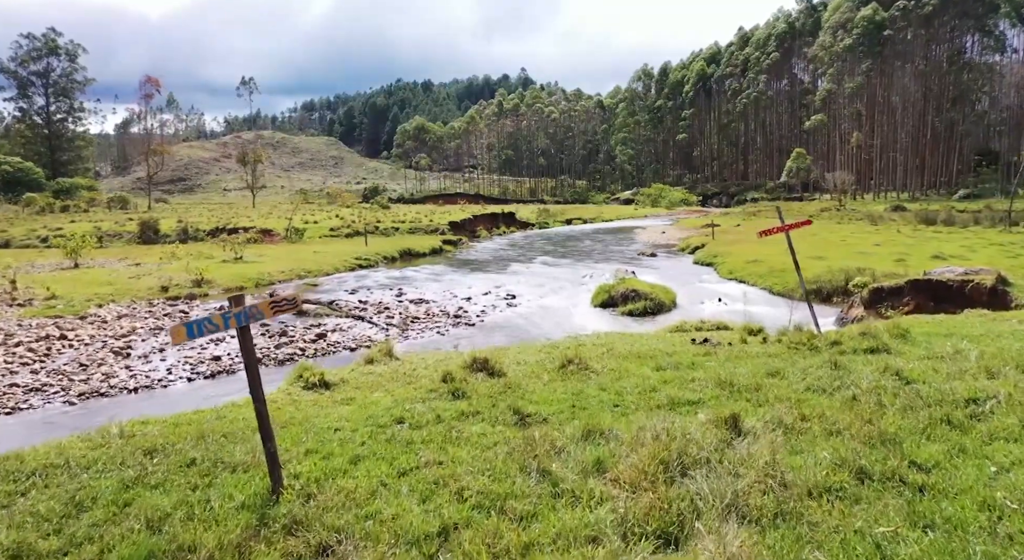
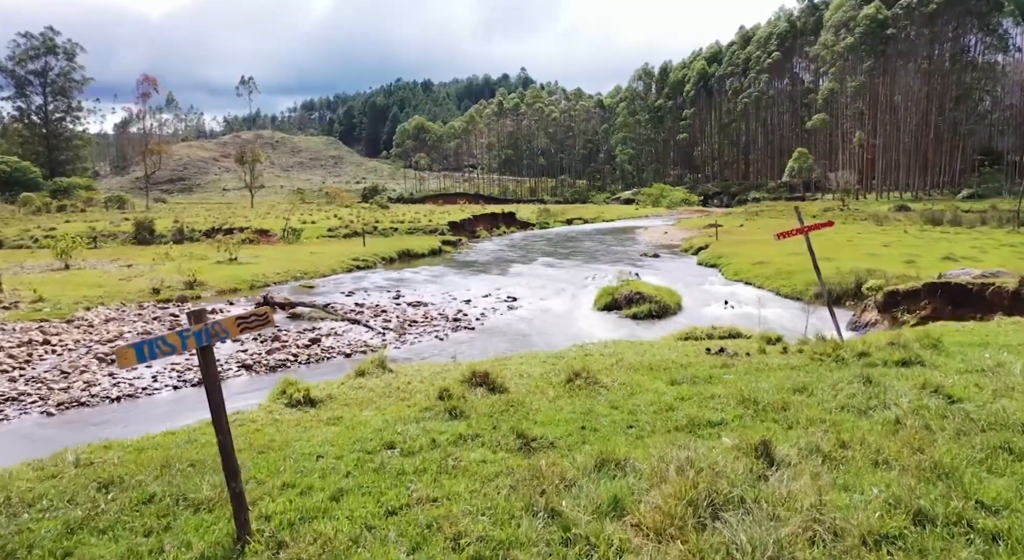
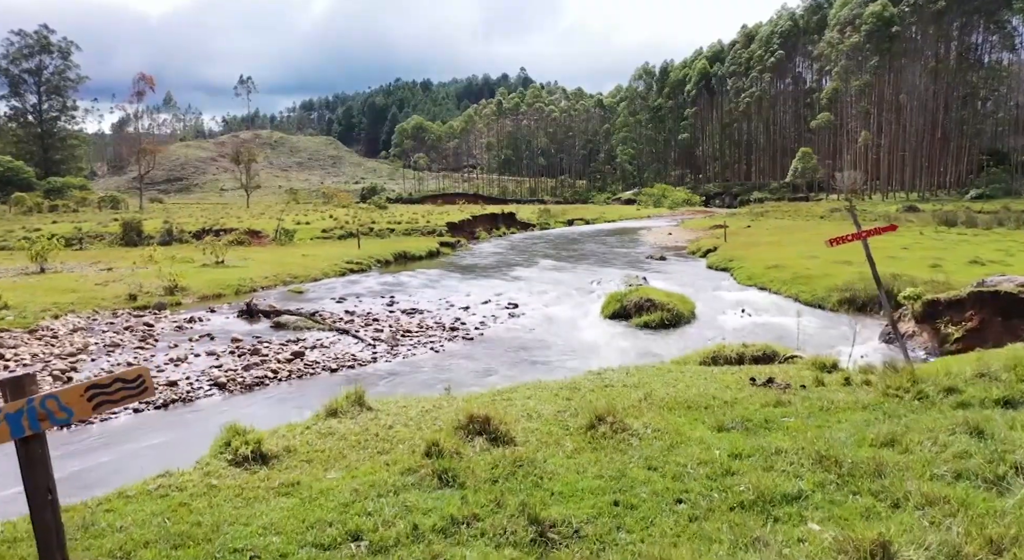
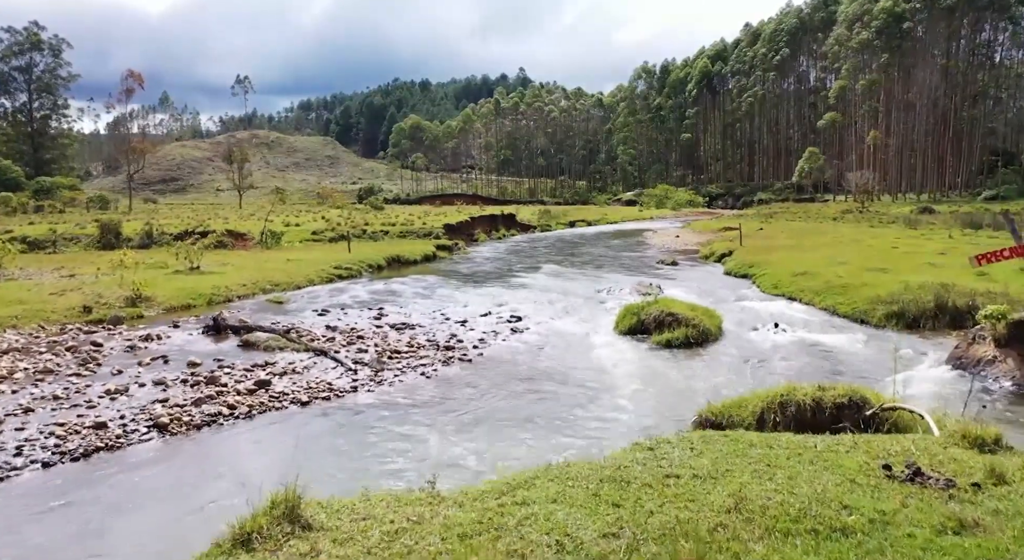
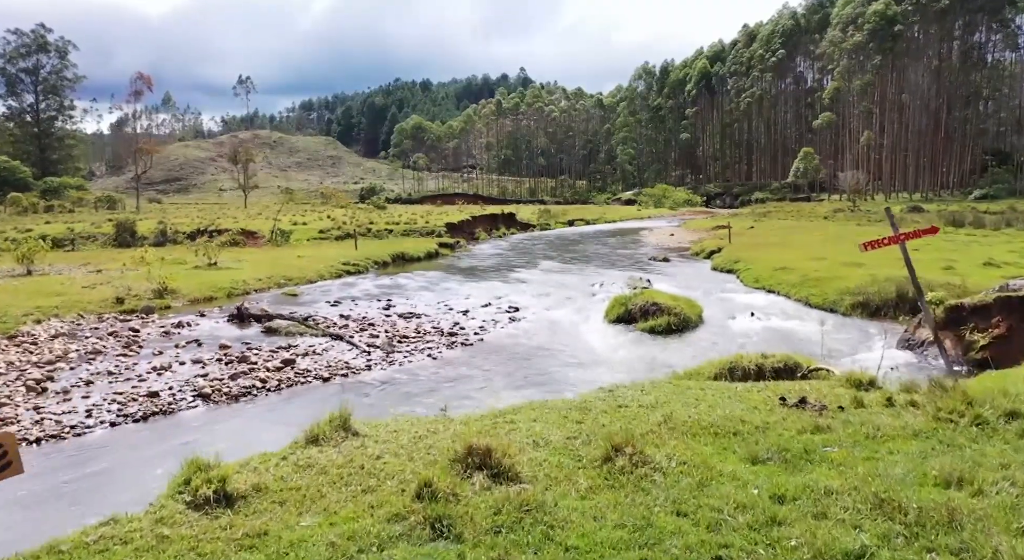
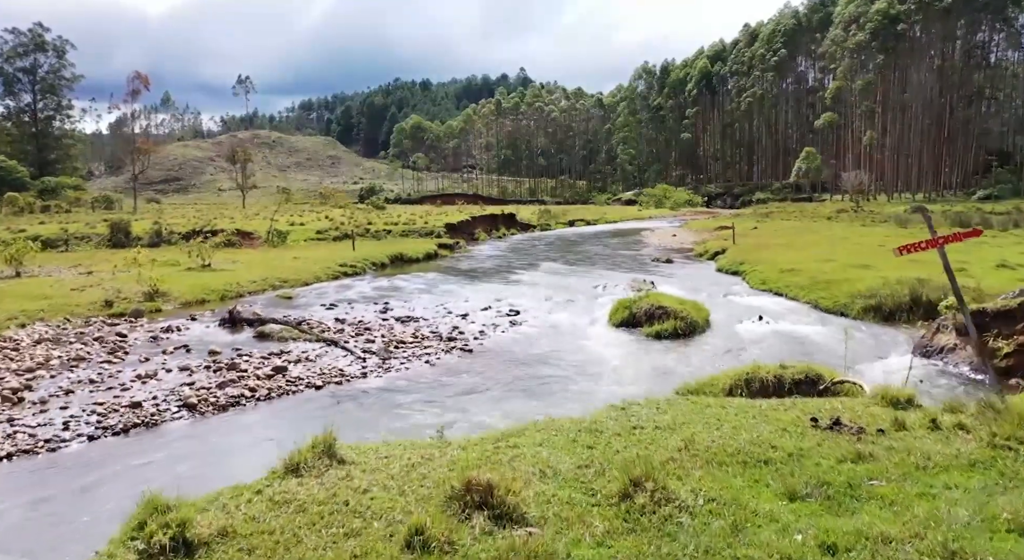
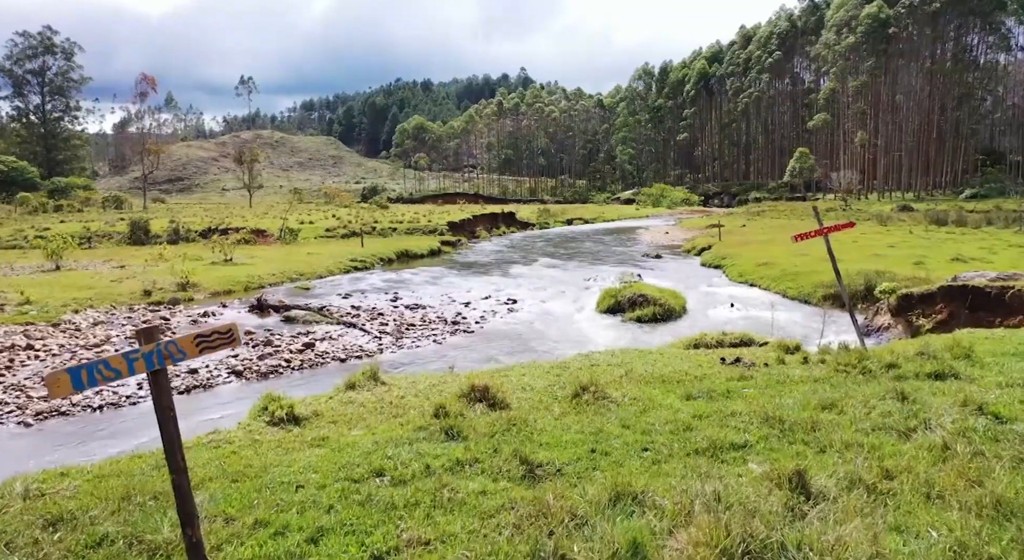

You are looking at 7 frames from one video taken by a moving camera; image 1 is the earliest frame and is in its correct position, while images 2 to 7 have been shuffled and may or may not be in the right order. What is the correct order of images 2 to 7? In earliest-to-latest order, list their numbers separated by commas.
2, 7, 3, 5, 6, 4
